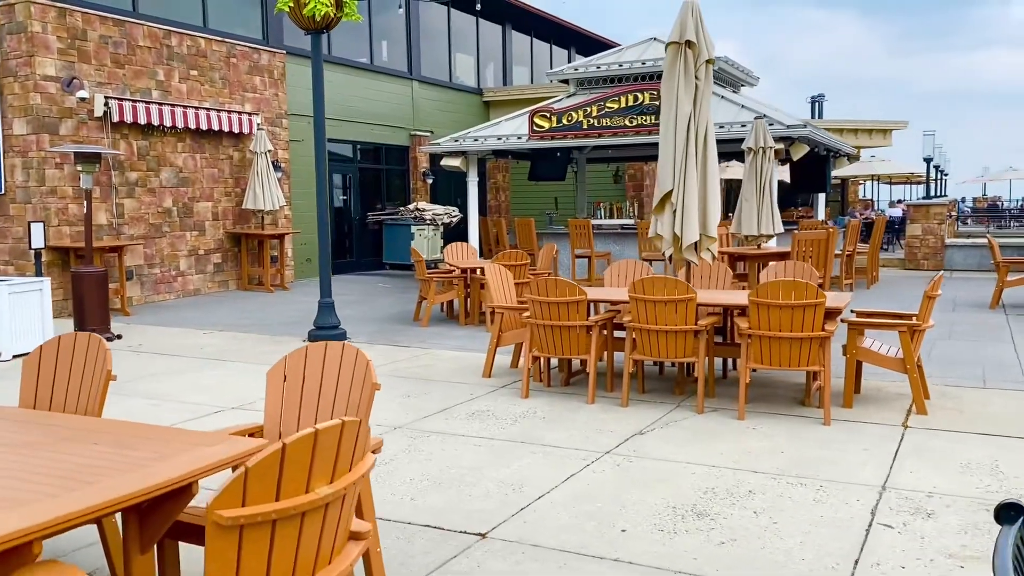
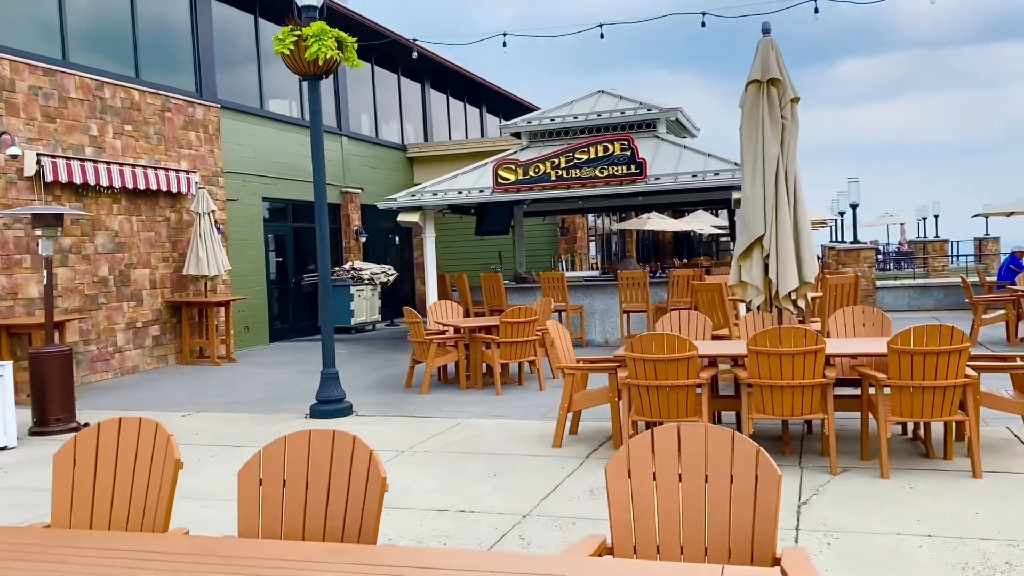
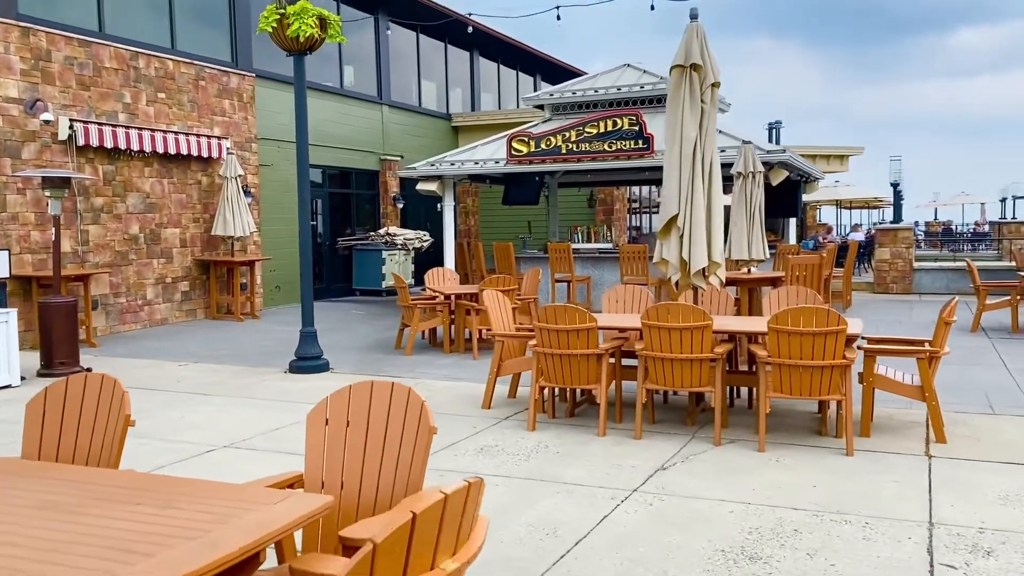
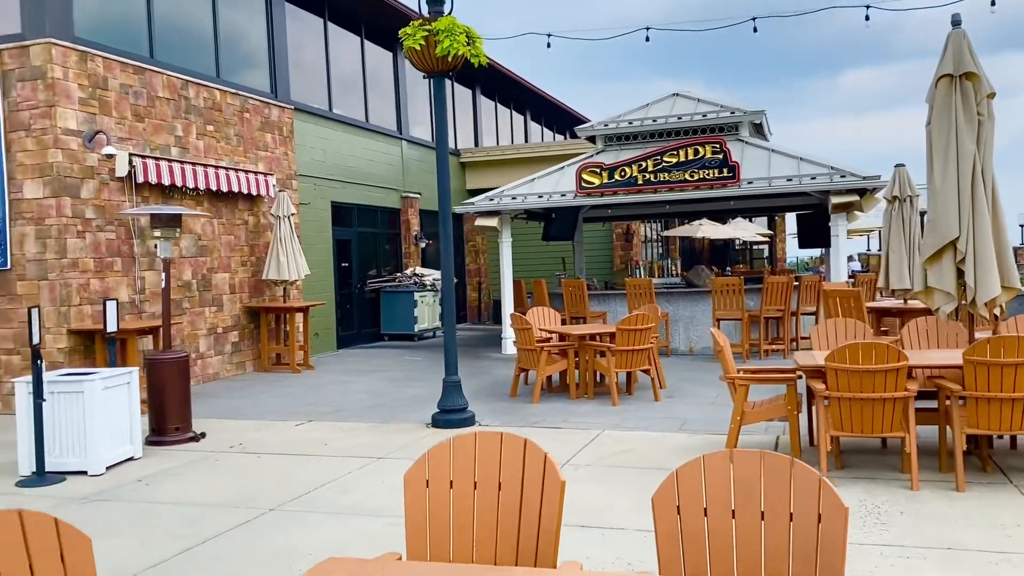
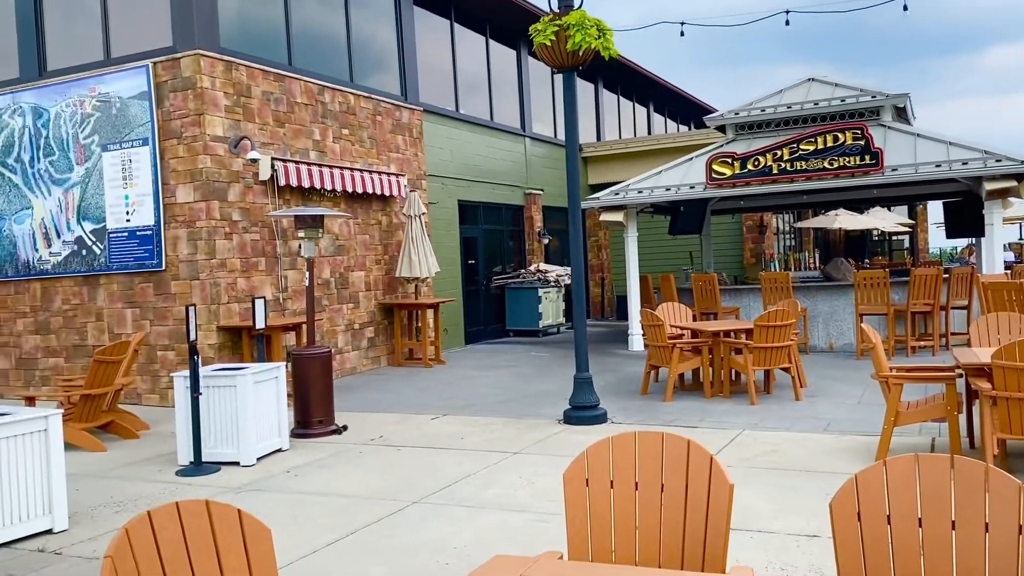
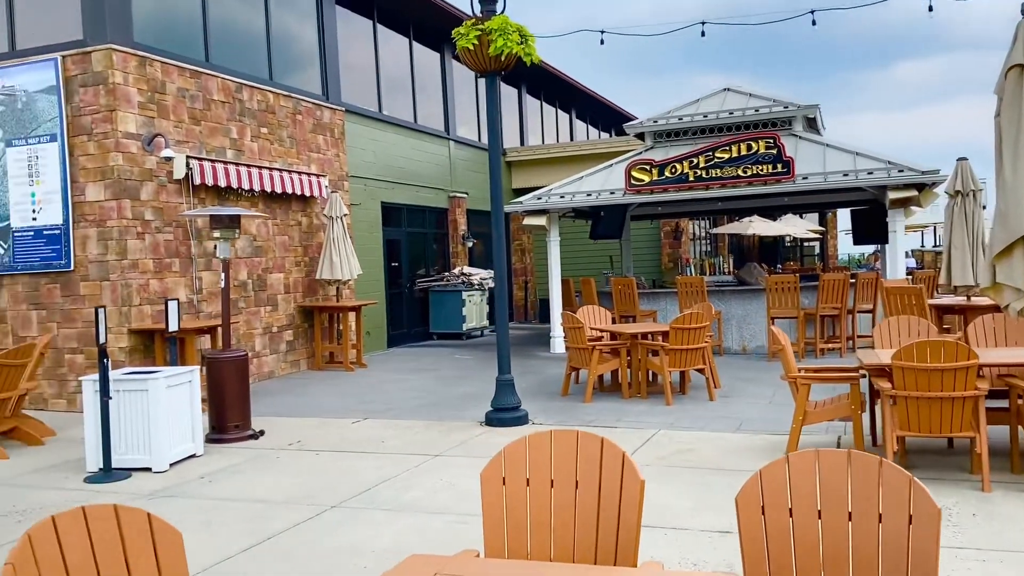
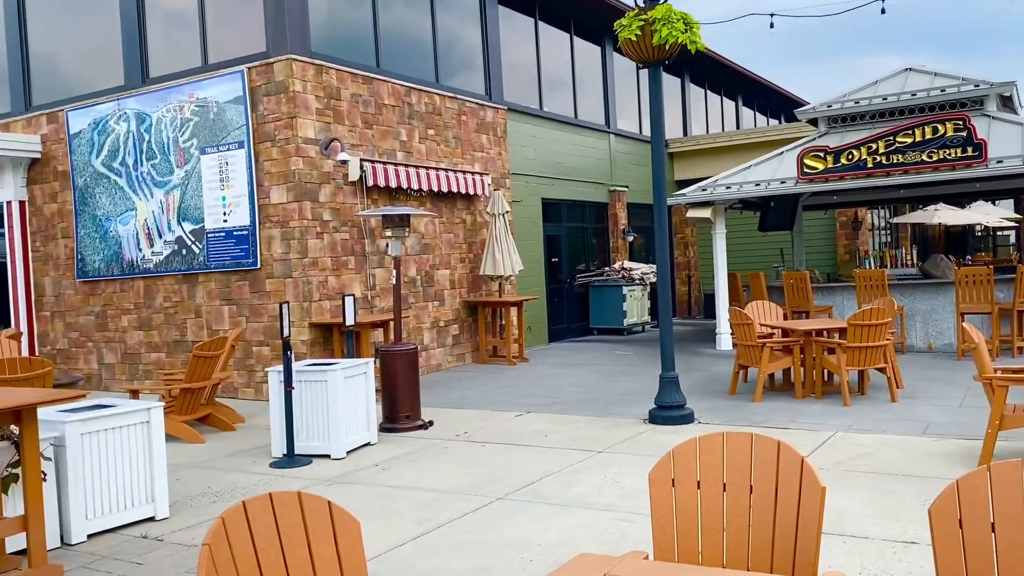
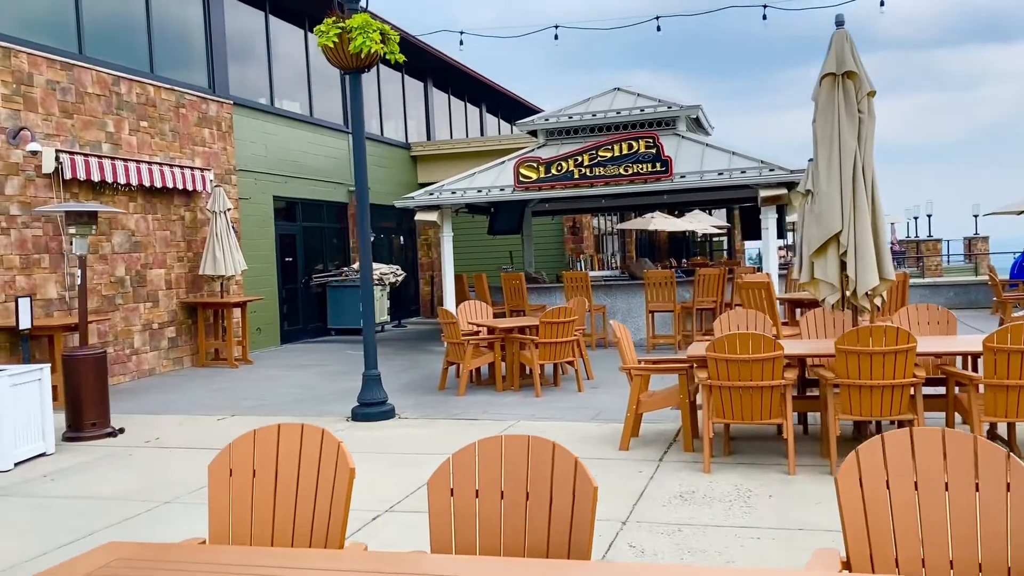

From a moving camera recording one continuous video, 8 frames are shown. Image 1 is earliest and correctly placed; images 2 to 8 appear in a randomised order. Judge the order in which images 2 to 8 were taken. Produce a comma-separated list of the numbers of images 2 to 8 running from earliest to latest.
3, 2, 8, 4, 6, 5, 7
